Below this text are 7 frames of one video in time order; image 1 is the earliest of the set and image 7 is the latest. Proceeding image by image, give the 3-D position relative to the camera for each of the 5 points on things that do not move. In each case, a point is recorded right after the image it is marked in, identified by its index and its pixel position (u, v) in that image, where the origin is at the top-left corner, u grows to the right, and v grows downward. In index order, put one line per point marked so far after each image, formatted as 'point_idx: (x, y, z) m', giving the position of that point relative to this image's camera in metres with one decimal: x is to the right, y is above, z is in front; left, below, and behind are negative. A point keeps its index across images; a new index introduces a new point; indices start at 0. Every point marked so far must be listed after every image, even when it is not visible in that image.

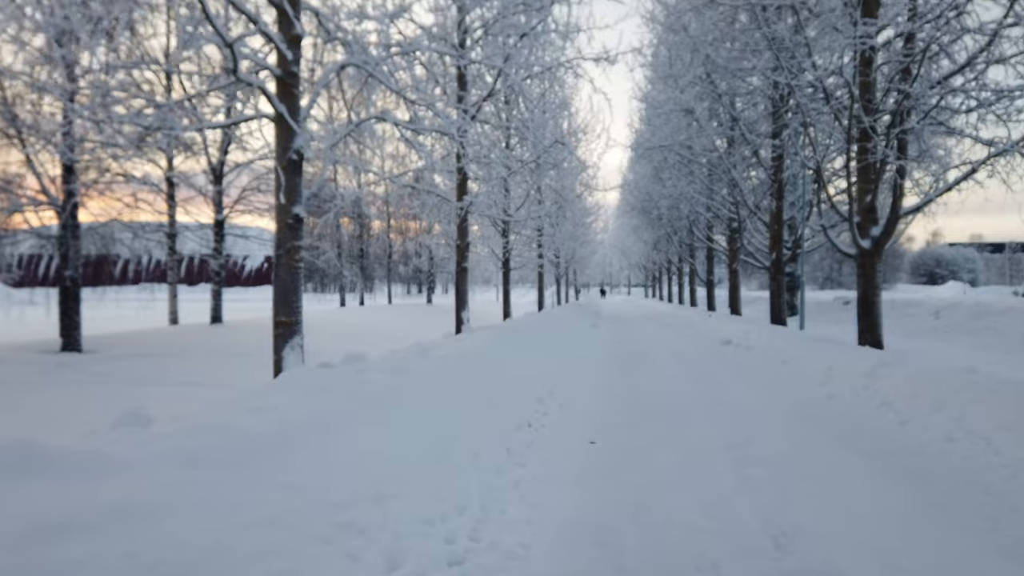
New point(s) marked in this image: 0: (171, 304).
0: (-7.8, -0.3, +17.3) m
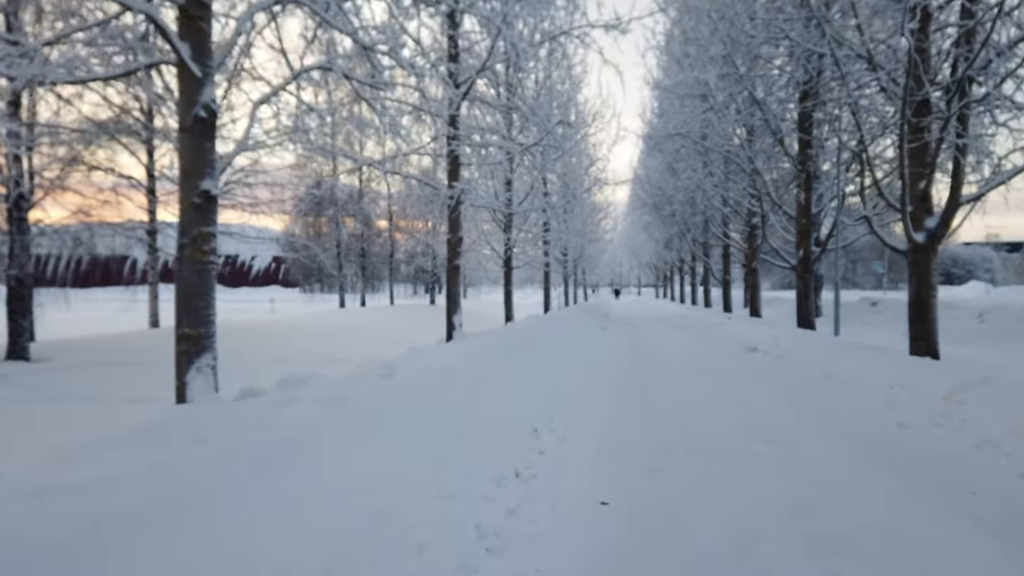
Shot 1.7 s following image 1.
0: (-7.8, -0.3, +16.3) m
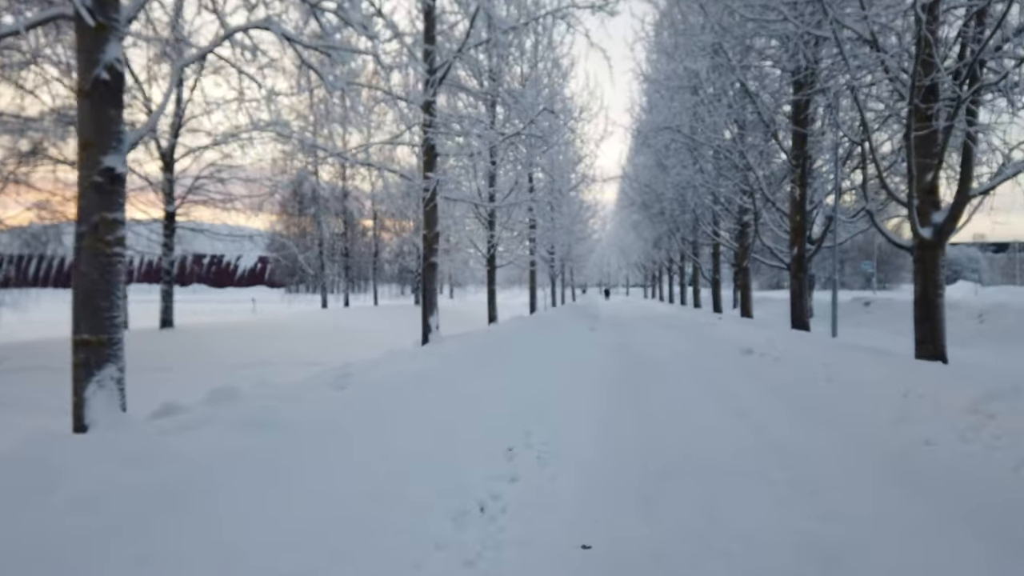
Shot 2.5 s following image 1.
0: (-8.1, -0.3, +15.6) m
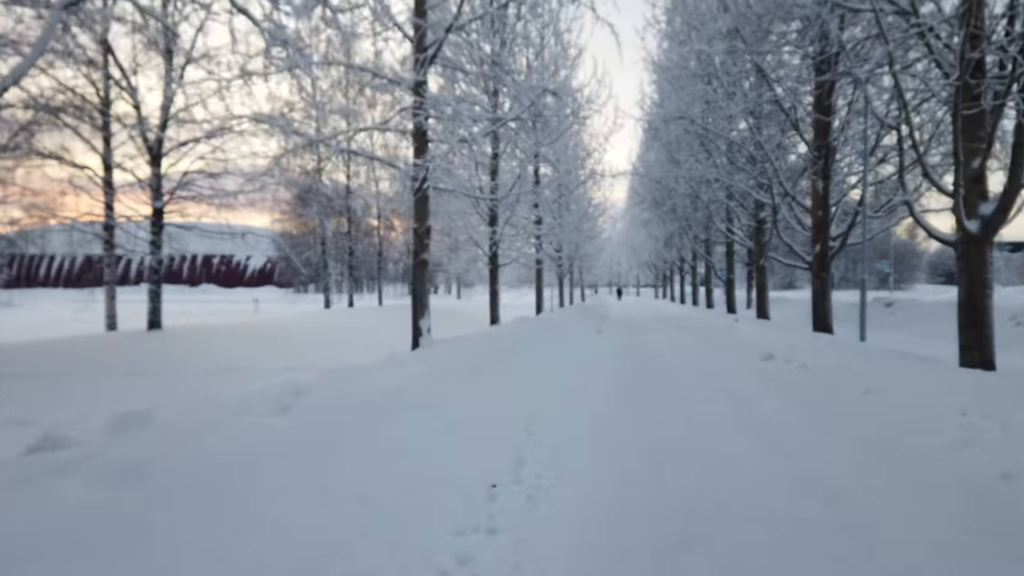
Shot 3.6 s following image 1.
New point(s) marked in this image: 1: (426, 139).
0: (-8.0, -0.3, +15.0) m
1: (-1.0, +1.7, +8.7) m
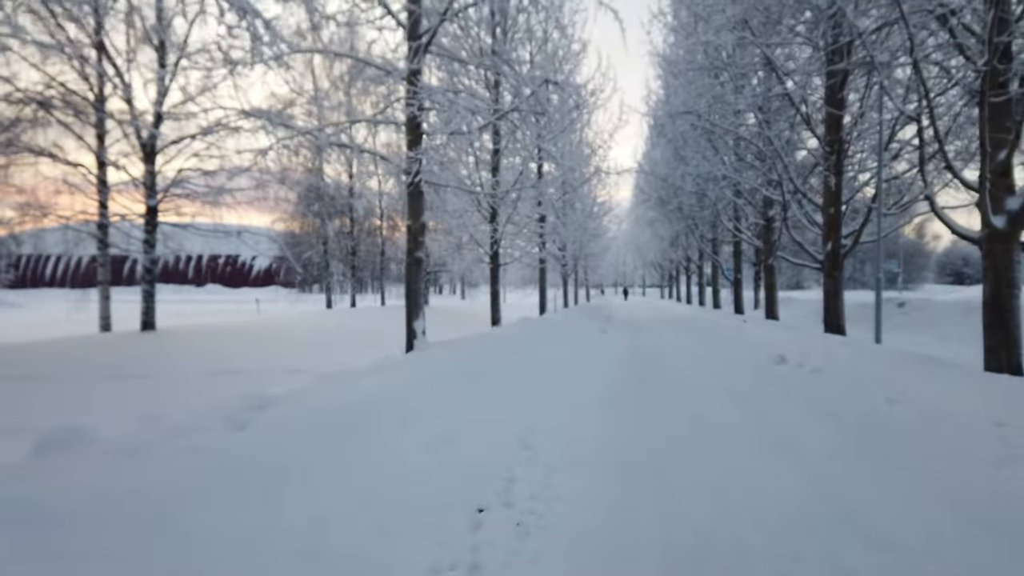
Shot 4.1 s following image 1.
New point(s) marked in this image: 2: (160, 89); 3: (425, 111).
0: (-8.0, -0.3, +14.7) m
1: (-1.0, +1.7, +8.4) m
2: (-6.2, +3.5, +13.3) m
3: (-0.9, +1.9, +8.2) m
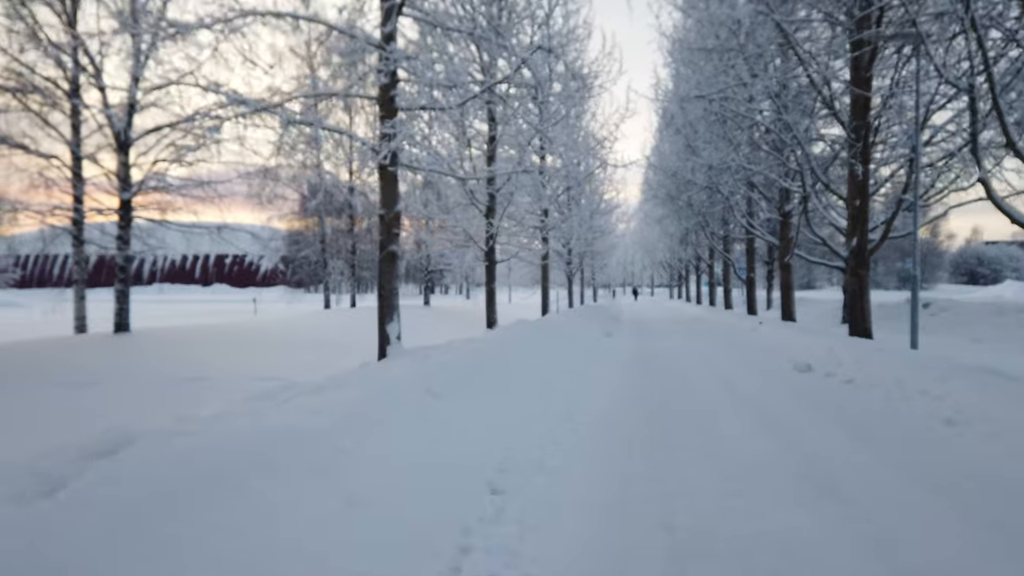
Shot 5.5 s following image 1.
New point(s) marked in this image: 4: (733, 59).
0: (-8.0, -0.3, +13.9) m
1: (-1.1, +1.7, +7.5) m
2: (-6.2, +3.5, +12.5) m
3: (-1.0, +1.9, +7.3) m
4: (+3.6, +3.7, +12.3) m
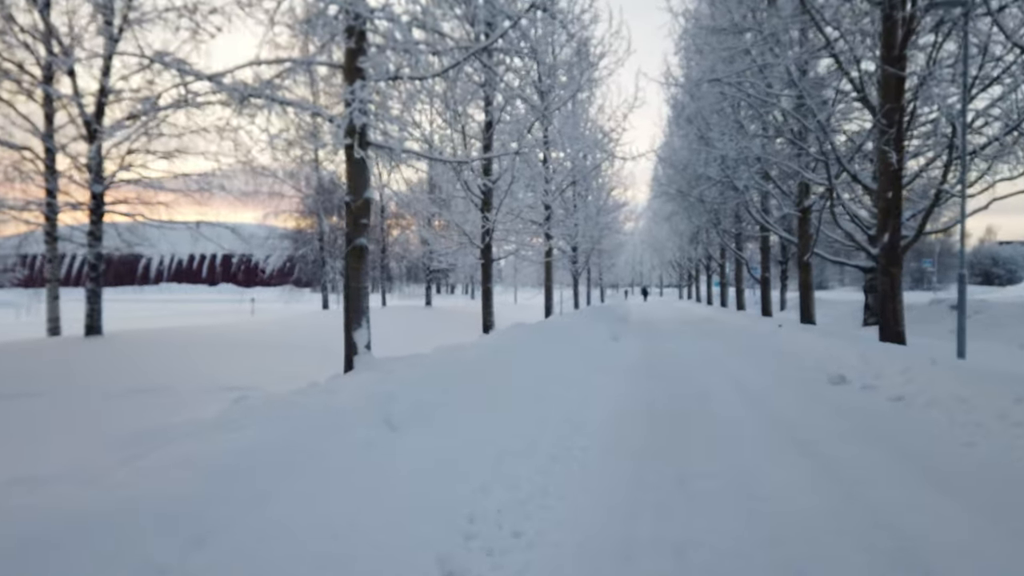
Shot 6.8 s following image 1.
0: (-8.0, -0.3, +13.1) m
1: (-1.1, +1.7, +6.6) m
2: (-6.2, +3.5, +11.7) m
3: (-1.1, +1.9, +6.4) m
4: (+3.6, +3.7, +11.4) m
